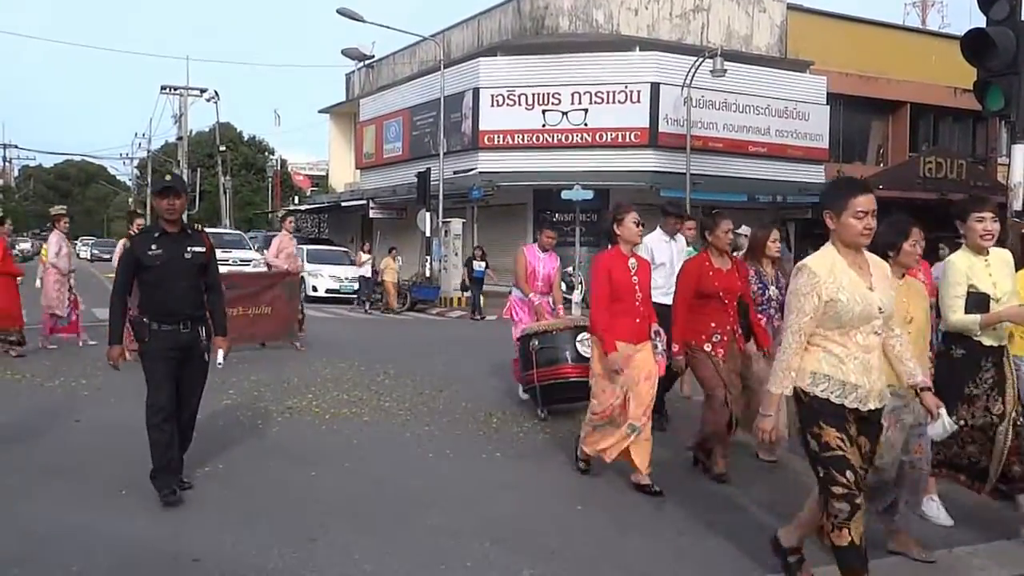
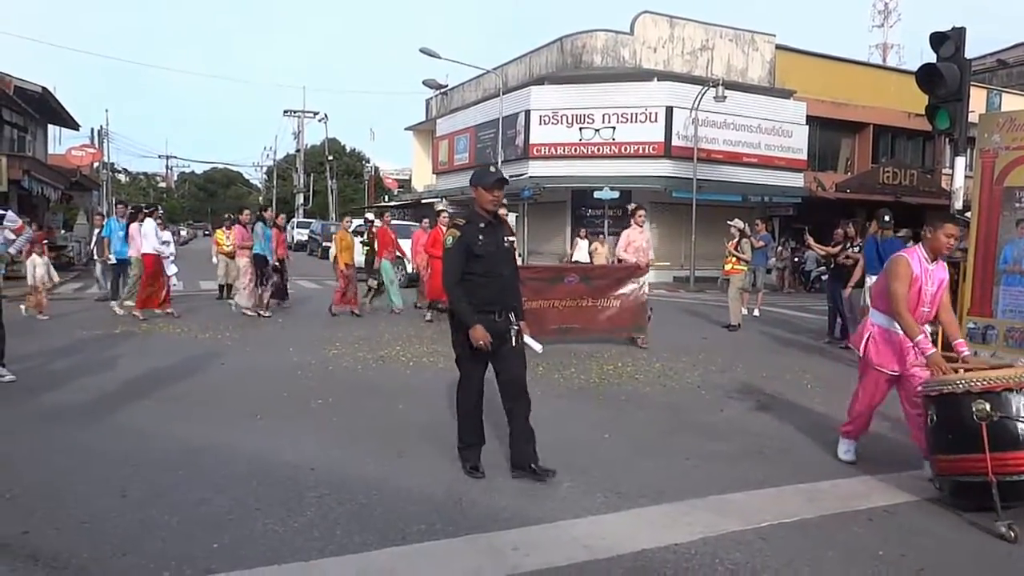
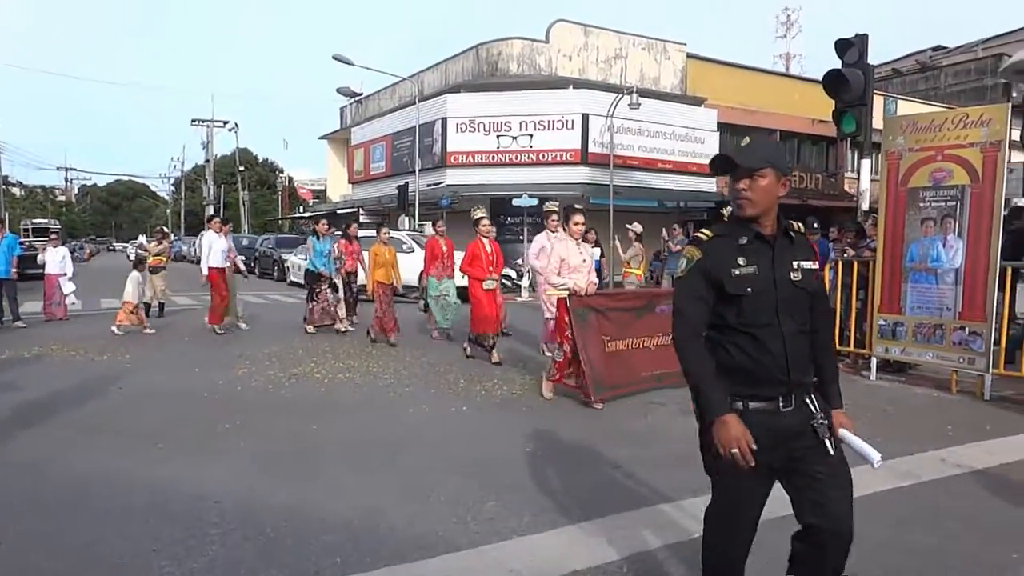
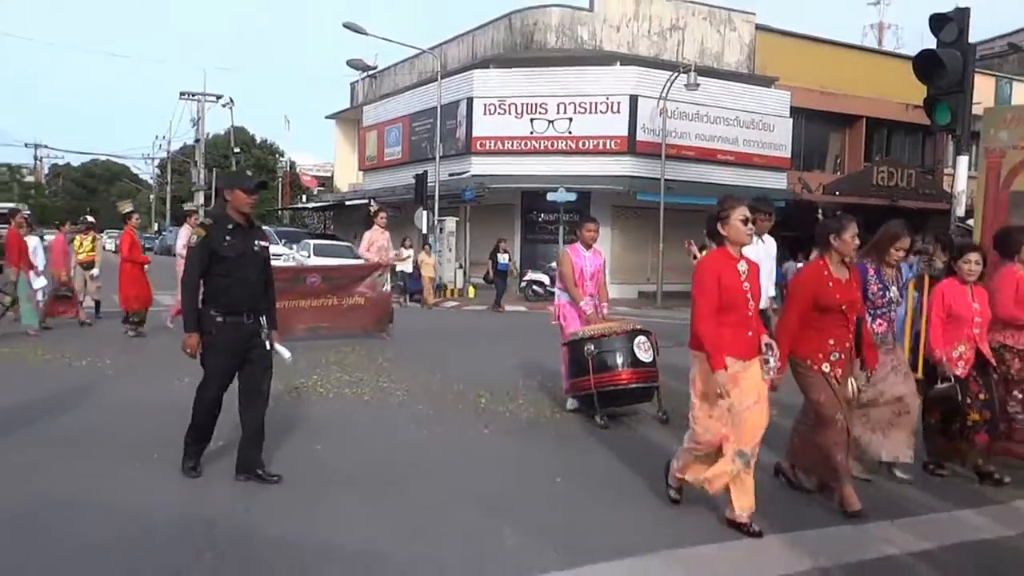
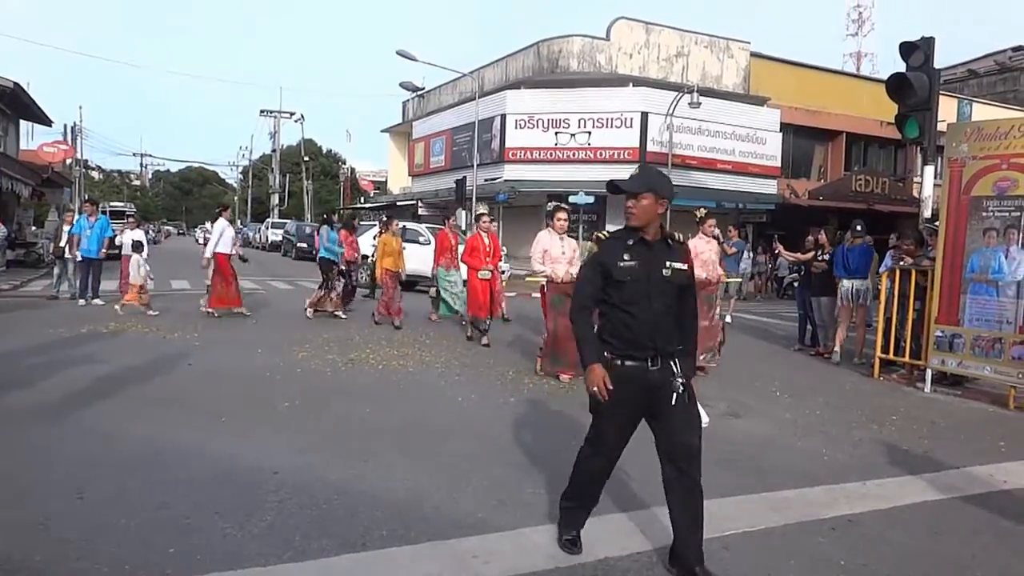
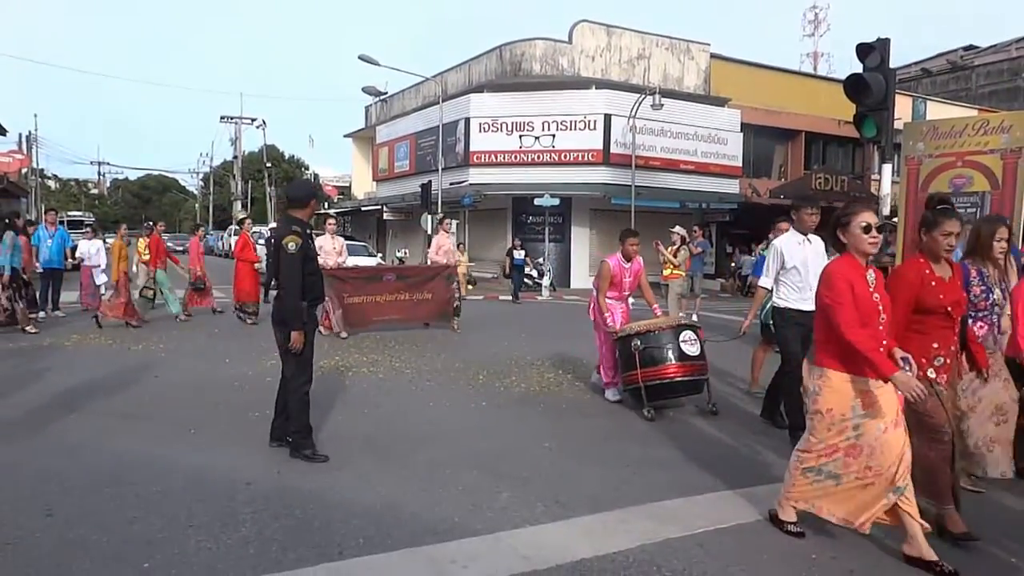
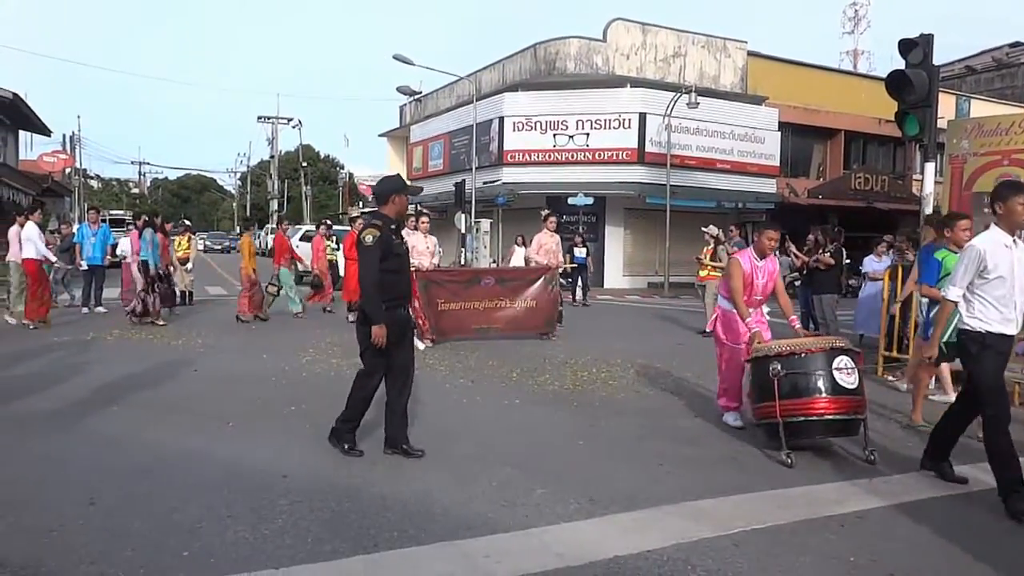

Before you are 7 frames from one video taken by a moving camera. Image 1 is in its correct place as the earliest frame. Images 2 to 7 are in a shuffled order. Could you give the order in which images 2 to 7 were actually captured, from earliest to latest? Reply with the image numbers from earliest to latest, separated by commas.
4, 6, 7, 2, 5, 3
